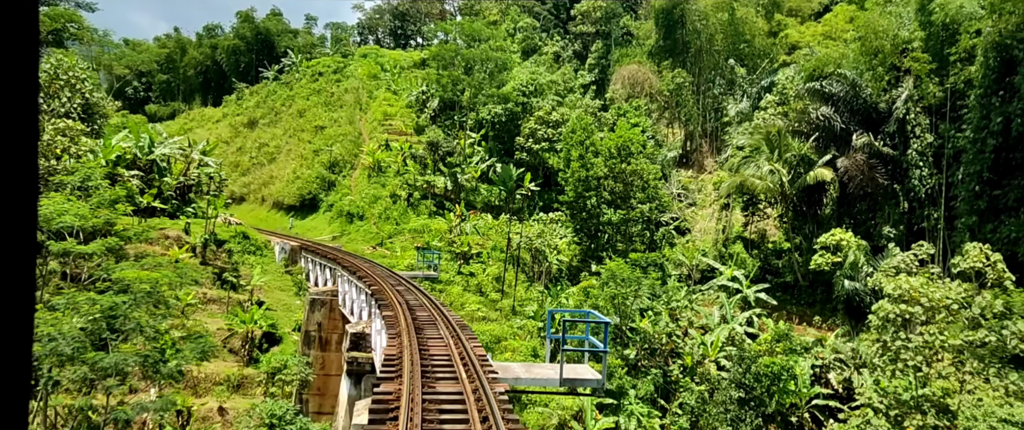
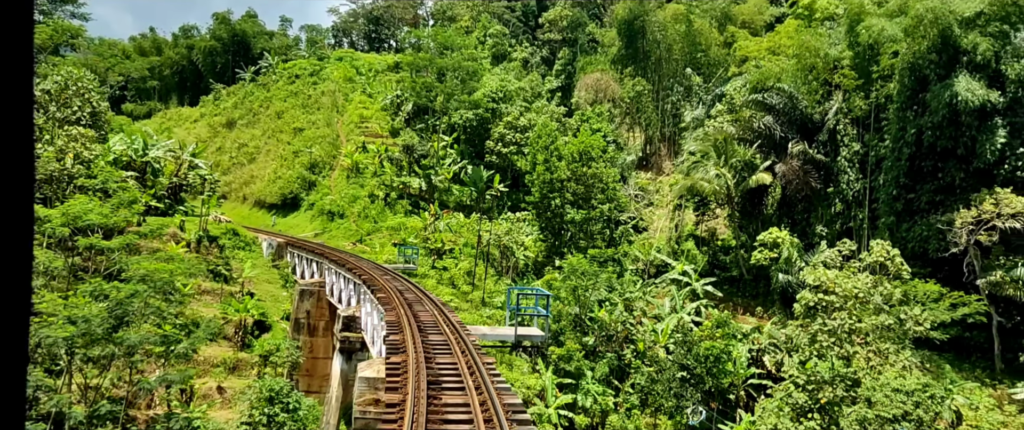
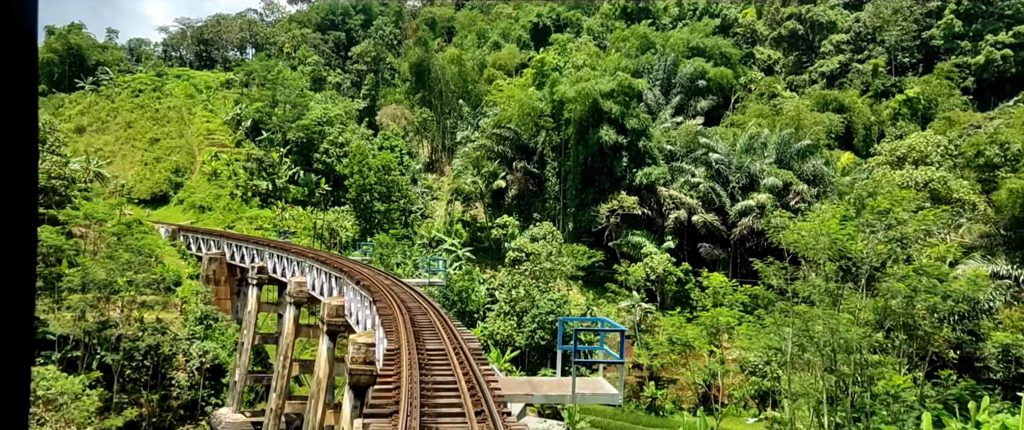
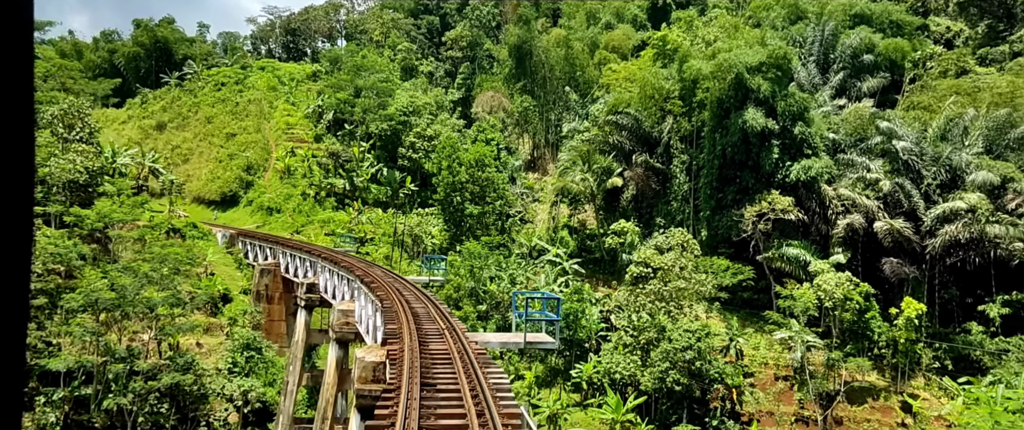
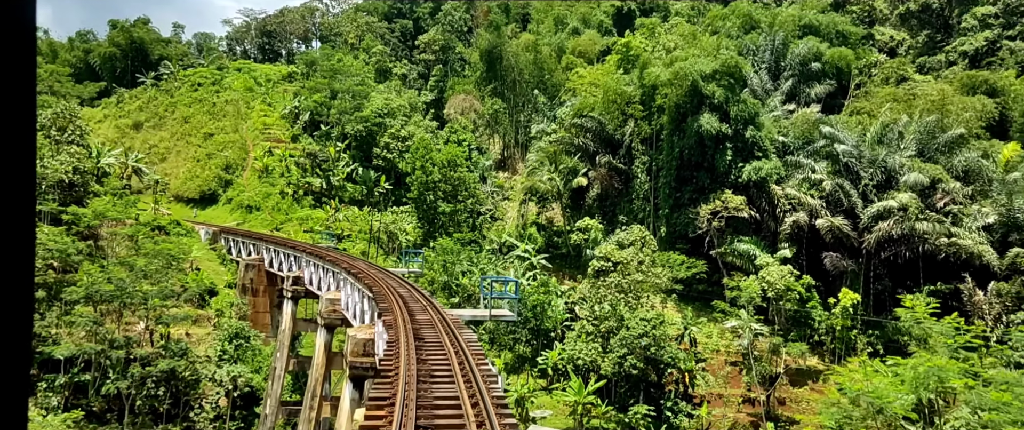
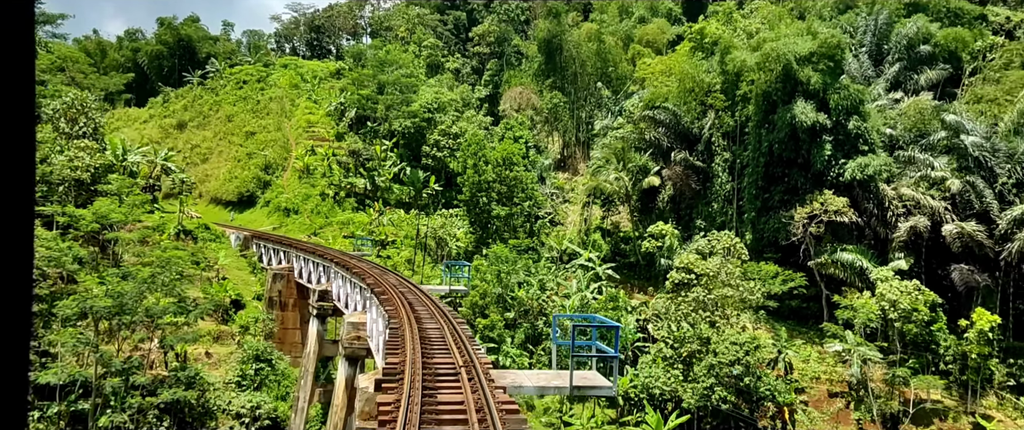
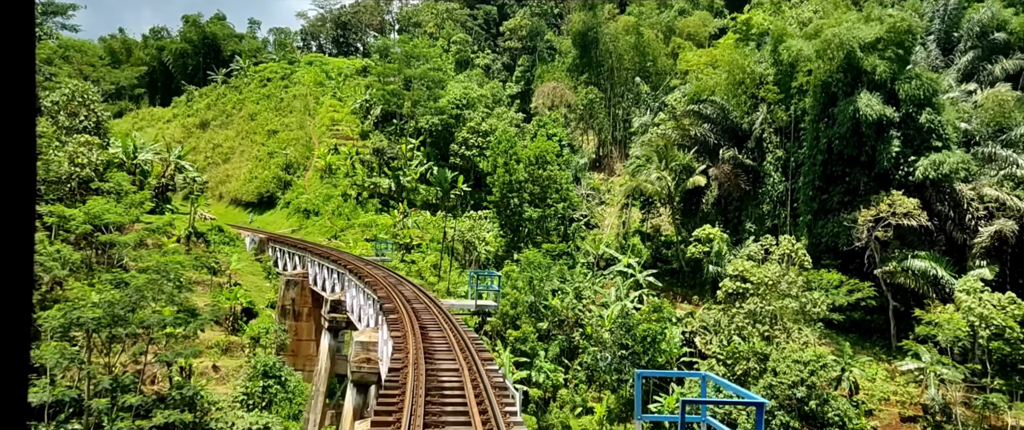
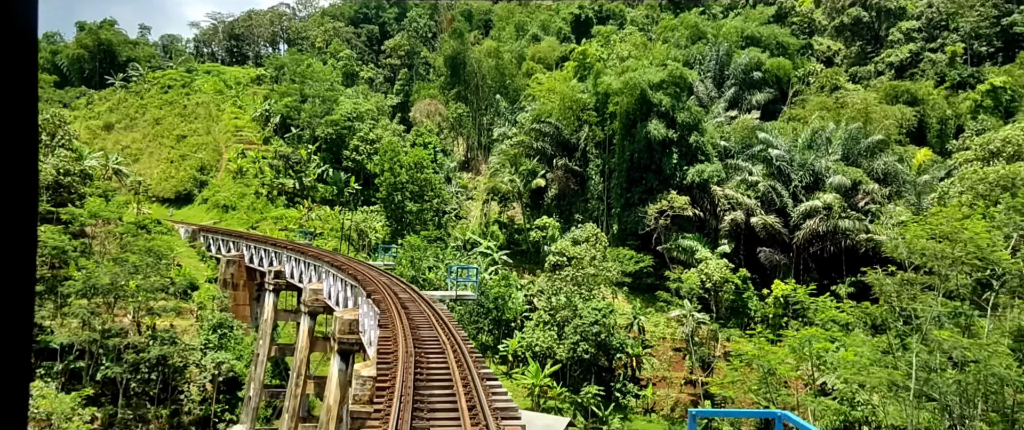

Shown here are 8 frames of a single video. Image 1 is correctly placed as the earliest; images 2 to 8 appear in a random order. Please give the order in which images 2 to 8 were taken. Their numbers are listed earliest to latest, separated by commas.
2, 7, 6, 4, 5, 8, 3
